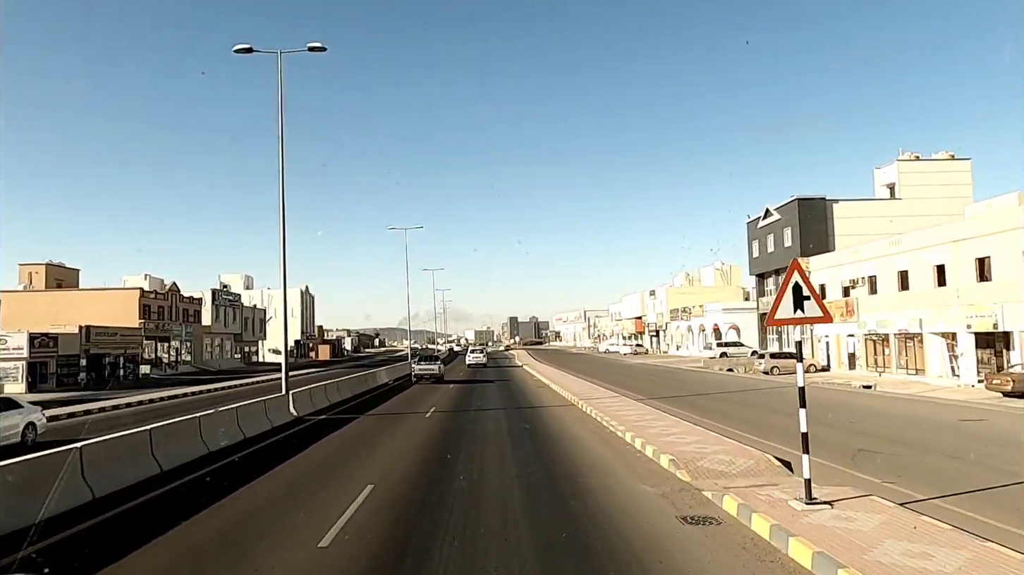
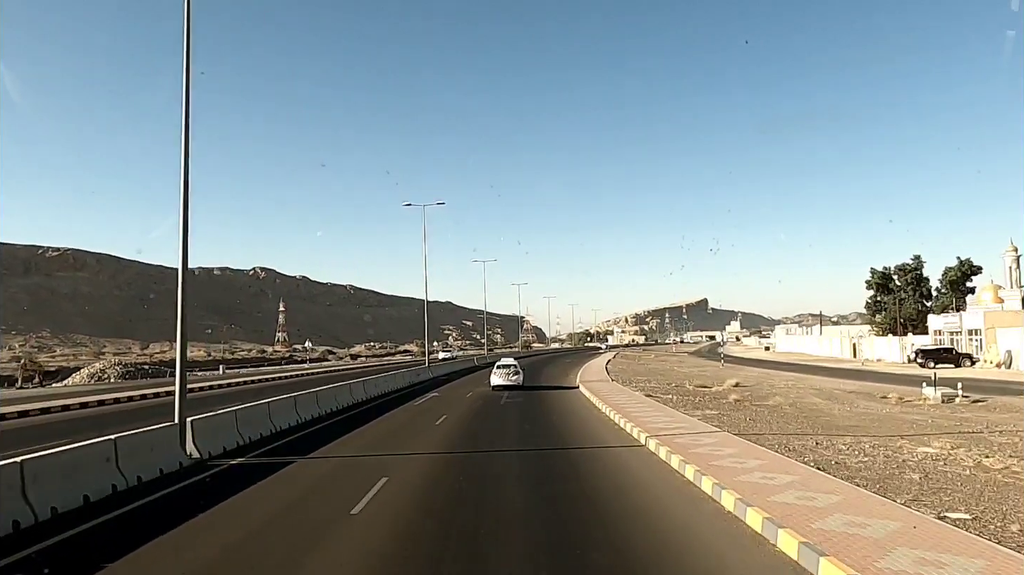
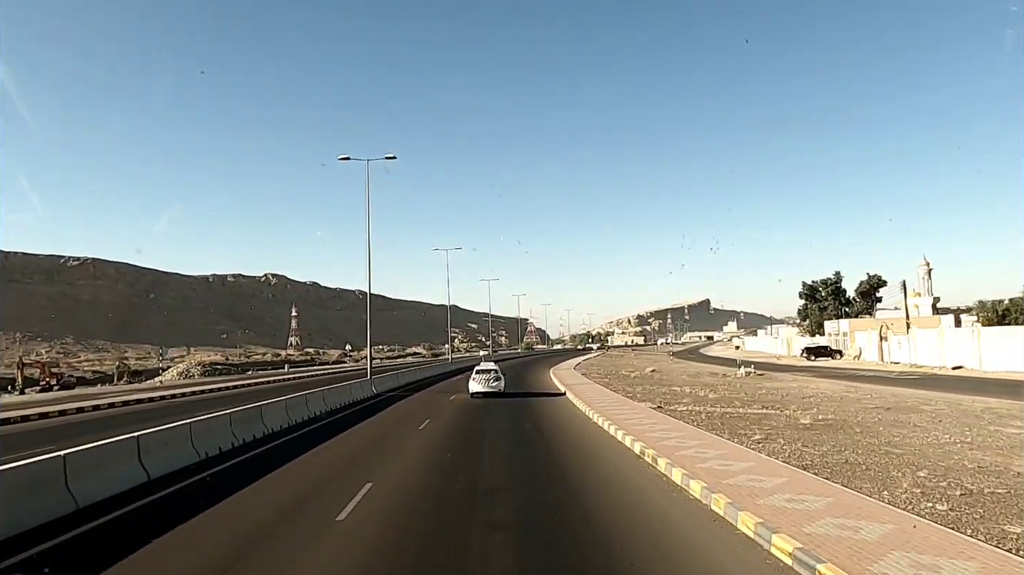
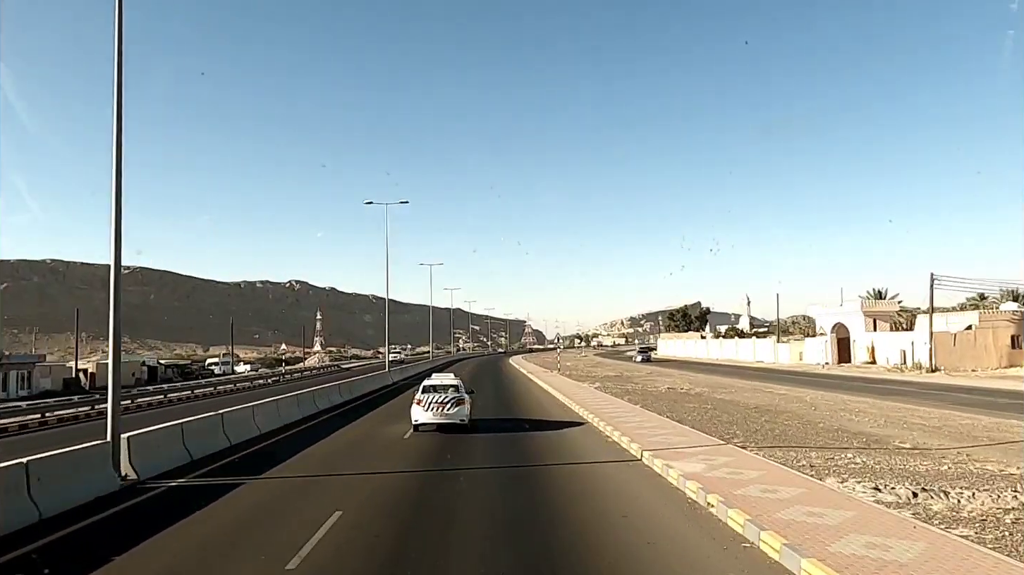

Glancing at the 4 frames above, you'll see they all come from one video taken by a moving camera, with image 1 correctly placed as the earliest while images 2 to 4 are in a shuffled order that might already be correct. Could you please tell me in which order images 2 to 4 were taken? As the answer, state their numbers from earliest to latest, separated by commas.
4, 3, 2
